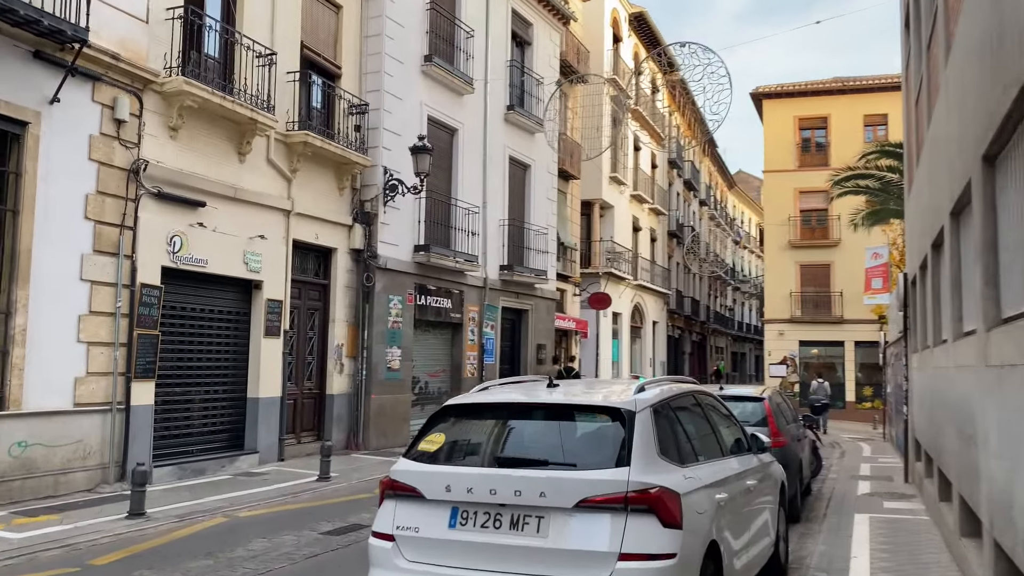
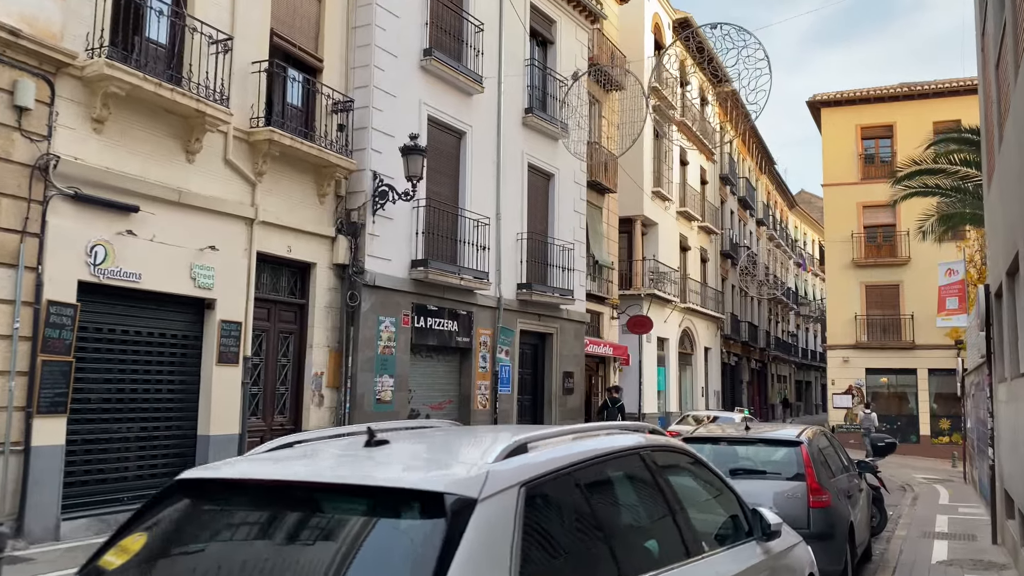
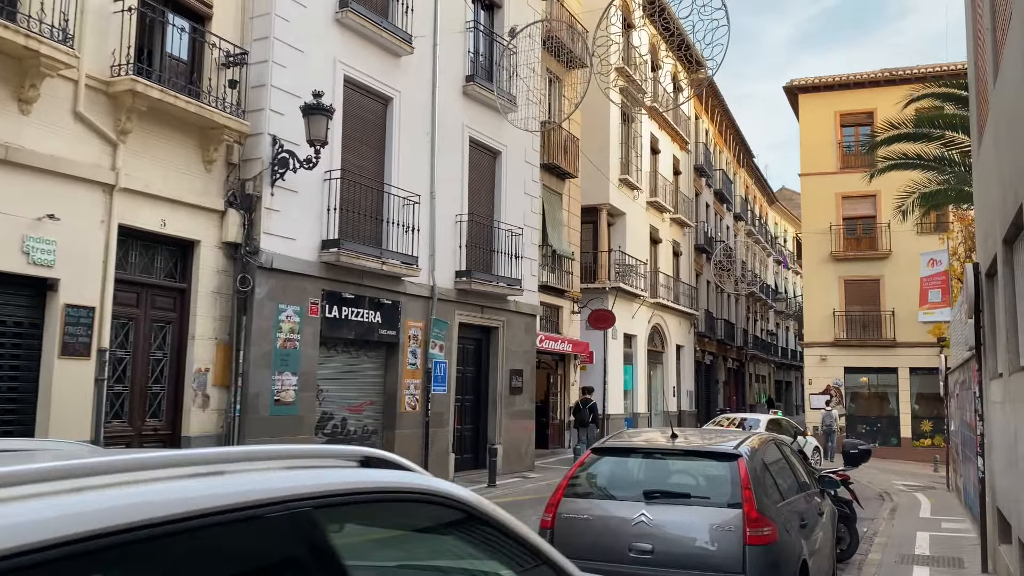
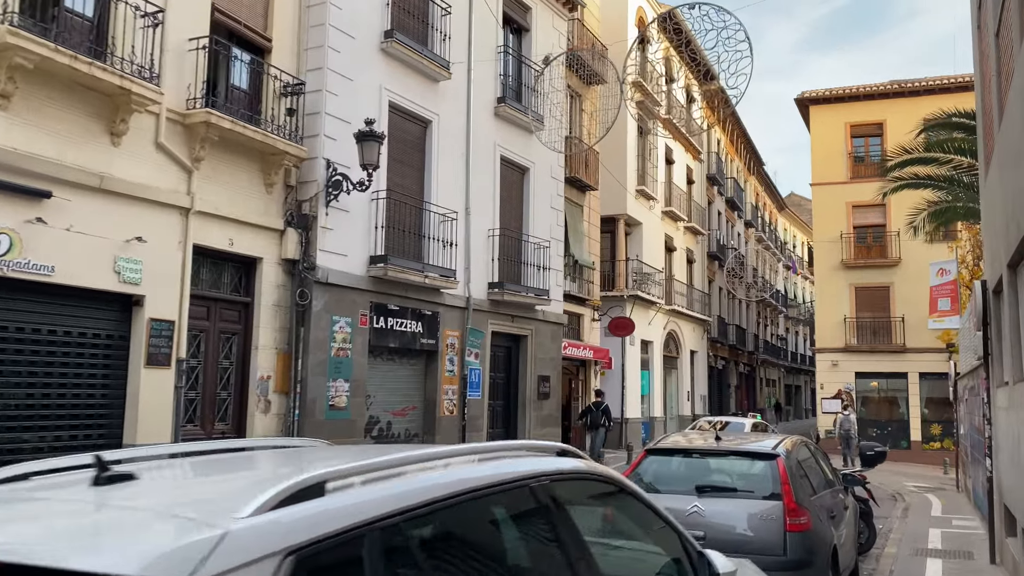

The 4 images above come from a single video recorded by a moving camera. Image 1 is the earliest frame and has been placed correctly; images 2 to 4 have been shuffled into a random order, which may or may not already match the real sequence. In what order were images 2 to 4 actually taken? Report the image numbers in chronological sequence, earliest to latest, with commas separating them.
2, 4, 3
